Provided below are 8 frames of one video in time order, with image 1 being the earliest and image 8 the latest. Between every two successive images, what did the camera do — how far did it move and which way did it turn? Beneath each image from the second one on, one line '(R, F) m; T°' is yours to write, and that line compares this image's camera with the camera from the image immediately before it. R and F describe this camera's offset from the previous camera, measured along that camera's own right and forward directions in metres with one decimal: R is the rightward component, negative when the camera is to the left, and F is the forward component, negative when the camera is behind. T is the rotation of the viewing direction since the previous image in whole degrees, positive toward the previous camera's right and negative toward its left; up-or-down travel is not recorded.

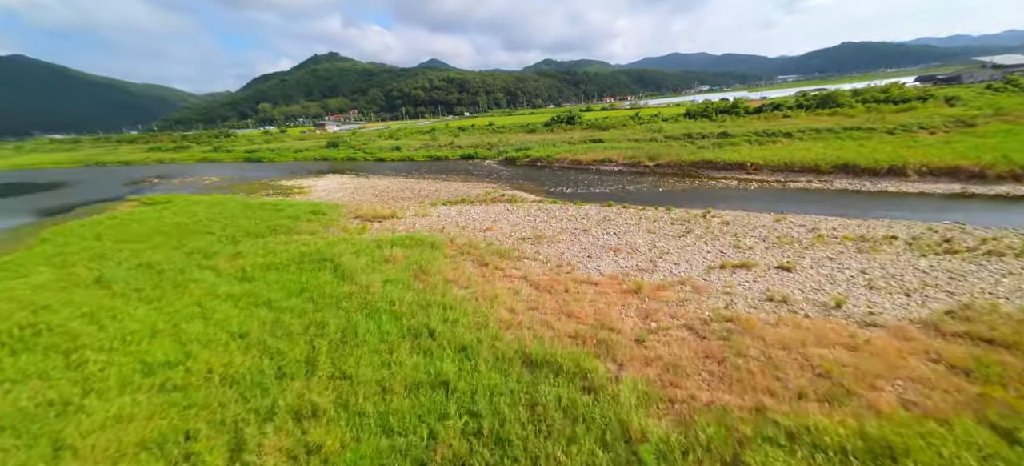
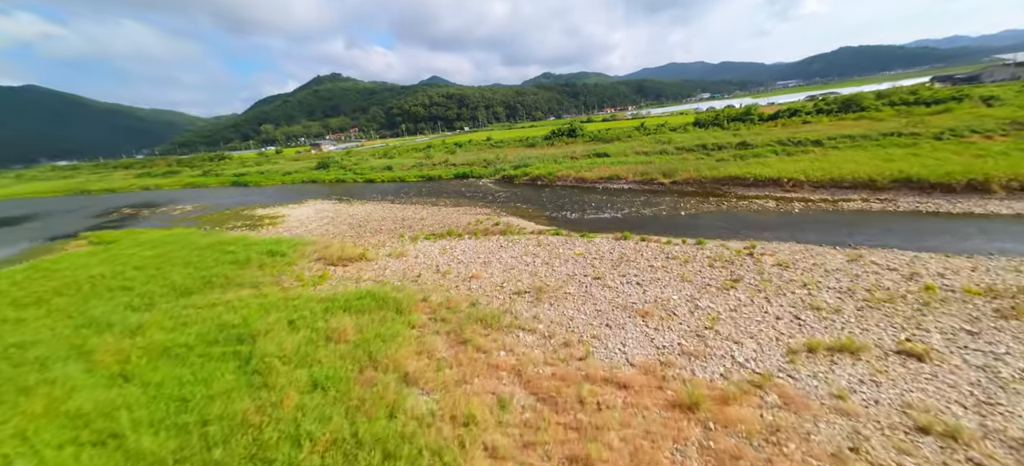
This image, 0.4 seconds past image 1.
(+0.4, +3.0) m; -1°
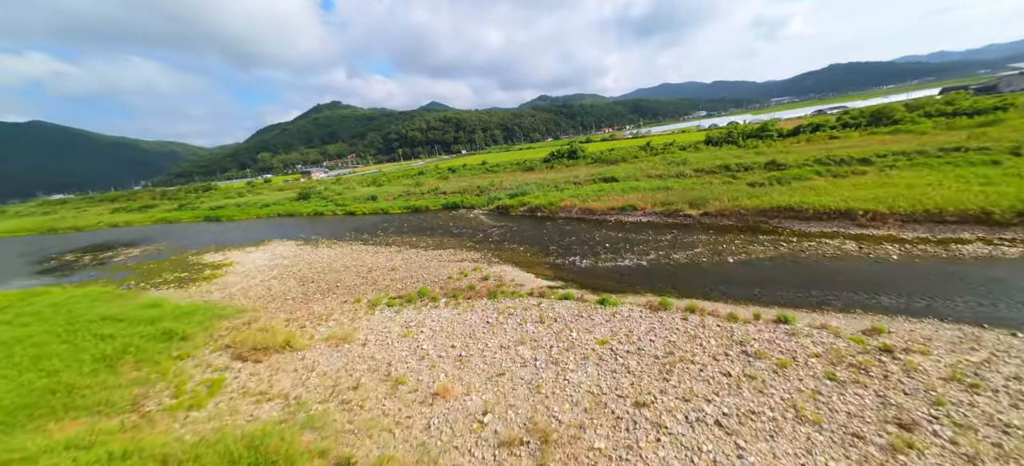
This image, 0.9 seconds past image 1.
(+0.3, +4.0) m; 0°
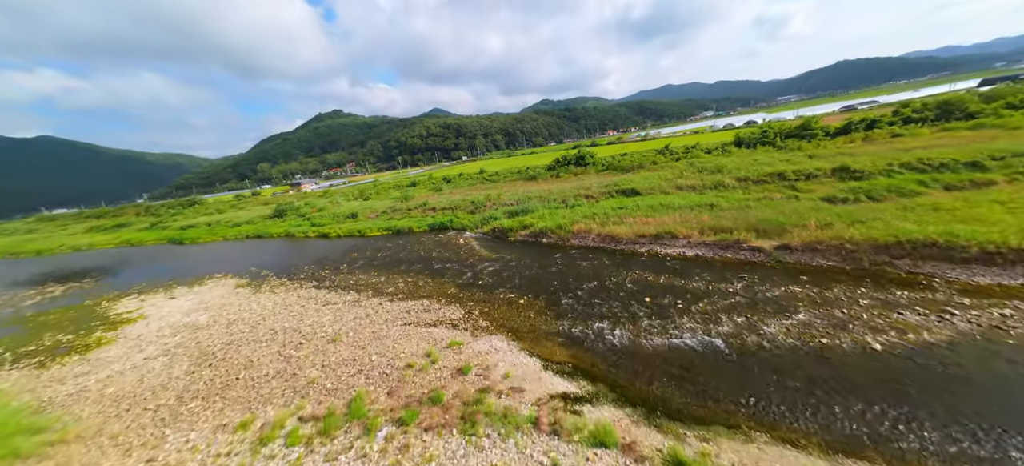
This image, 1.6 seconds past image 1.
(+0.3, +4.9) m; -1°
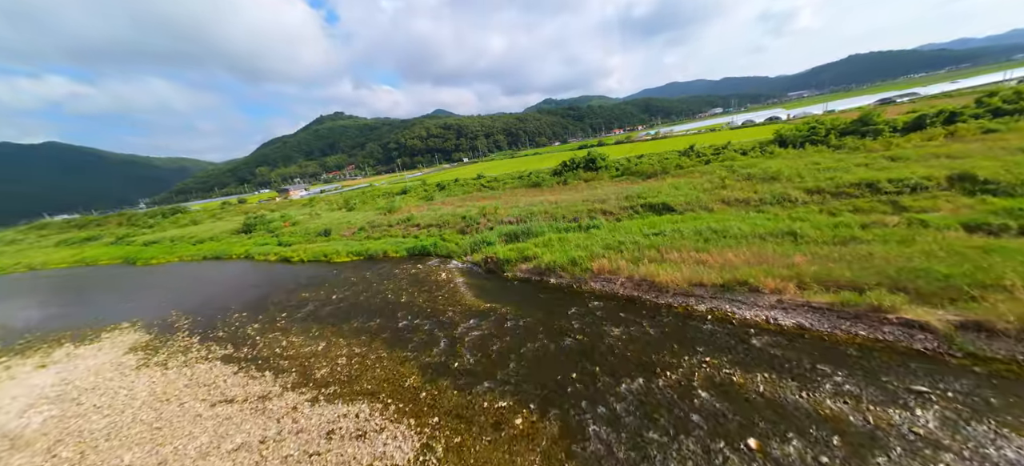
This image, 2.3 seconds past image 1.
(+0.3, +4.9) m; -1°
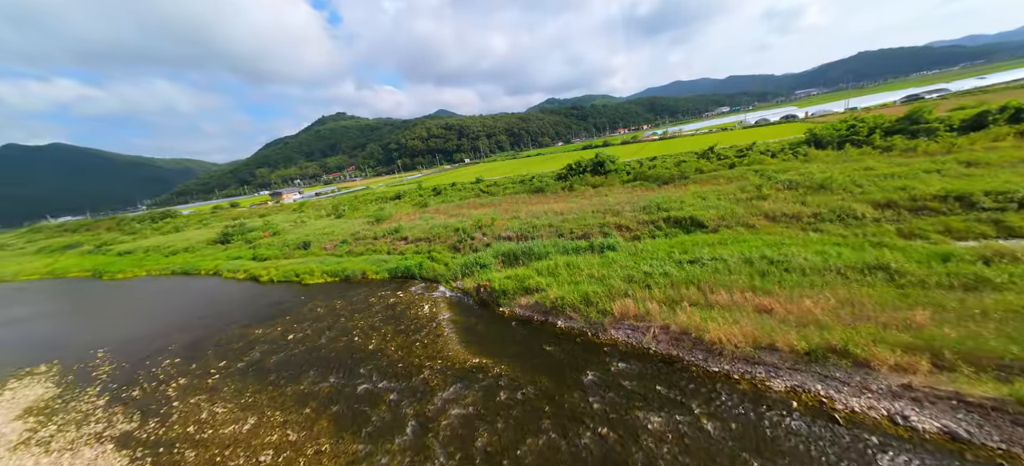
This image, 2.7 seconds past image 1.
(+0.2, +2.9) m; -1°
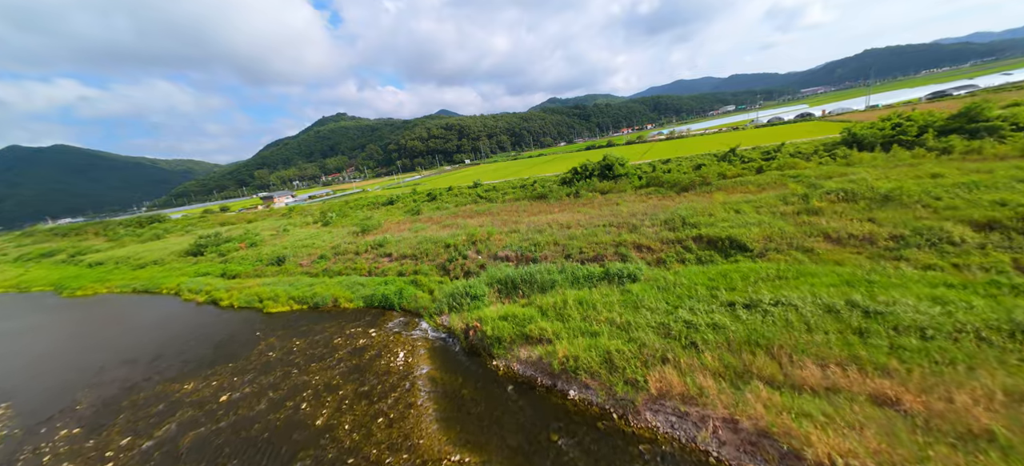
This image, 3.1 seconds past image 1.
(+0.1, +2.7) m; 0°
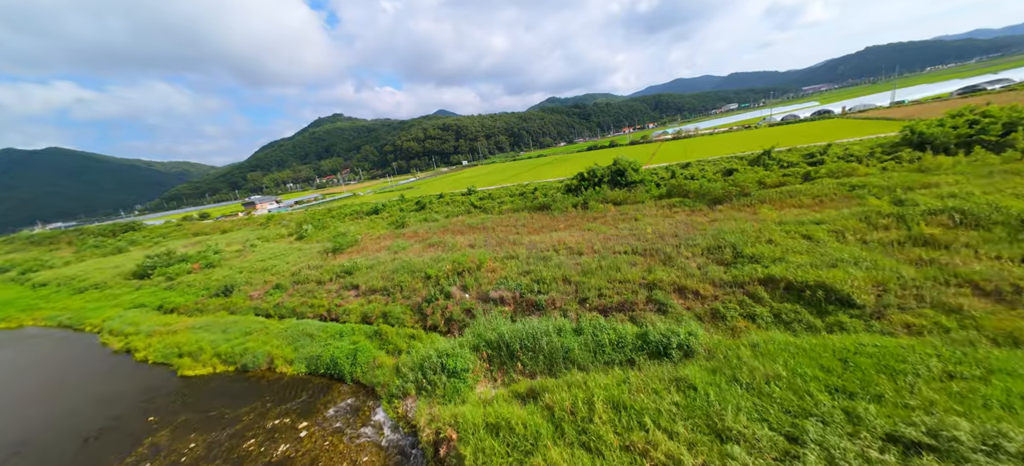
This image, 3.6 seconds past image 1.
(+0.1, +3.7) m; 0°
